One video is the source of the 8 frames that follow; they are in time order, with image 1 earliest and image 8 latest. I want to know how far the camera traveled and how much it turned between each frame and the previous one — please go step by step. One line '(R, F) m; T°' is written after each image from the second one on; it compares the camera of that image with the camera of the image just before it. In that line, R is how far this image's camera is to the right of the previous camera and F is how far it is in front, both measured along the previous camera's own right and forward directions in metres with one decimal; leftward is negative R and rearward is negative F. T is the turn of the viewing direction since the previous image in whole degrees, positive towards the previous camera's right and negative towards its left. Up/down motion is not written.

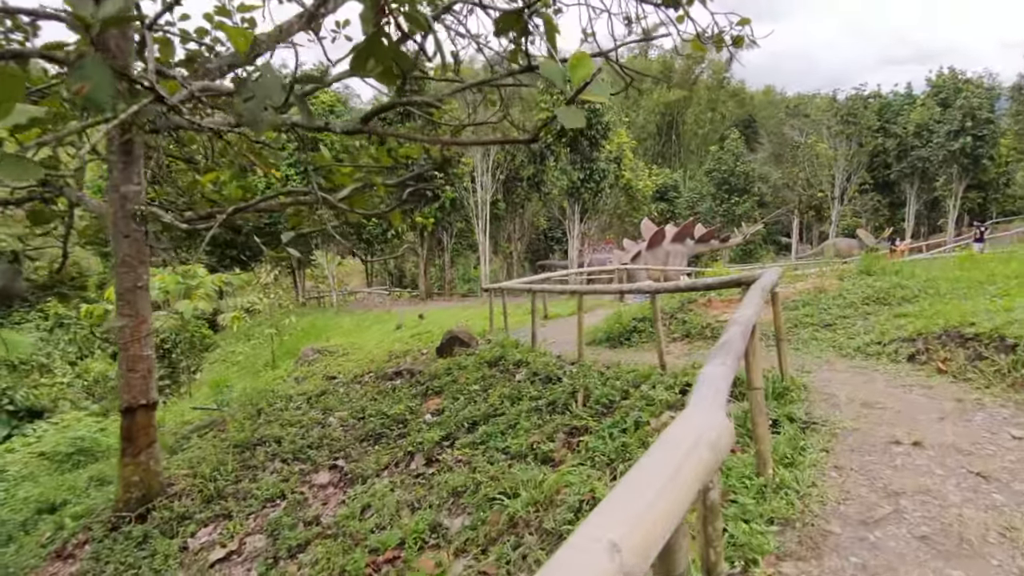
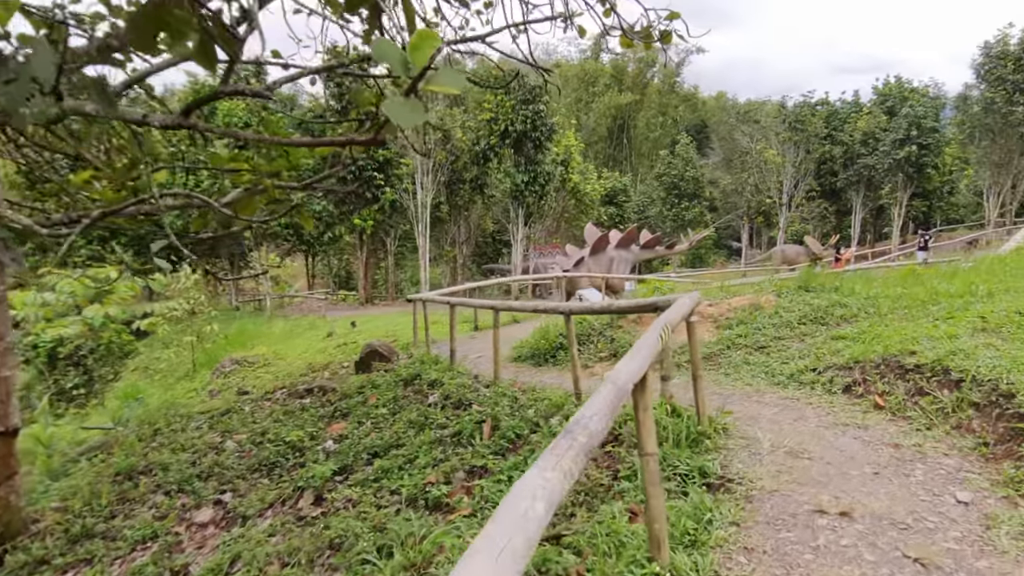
(+0.3, +0.5) m; +3°
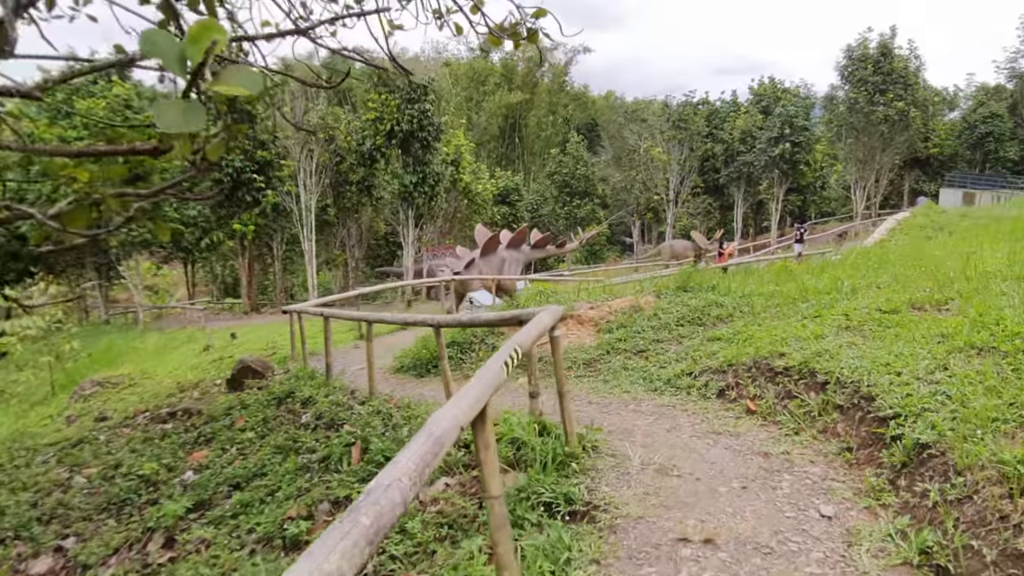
(+0.2, +0.2) m; +8°
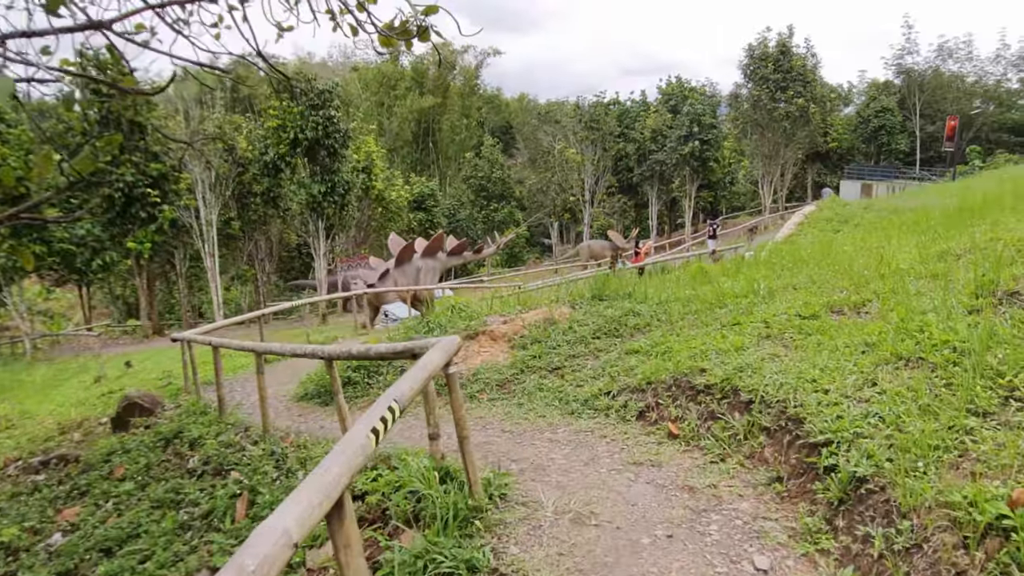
(+0.1, +0.3) m; +6°
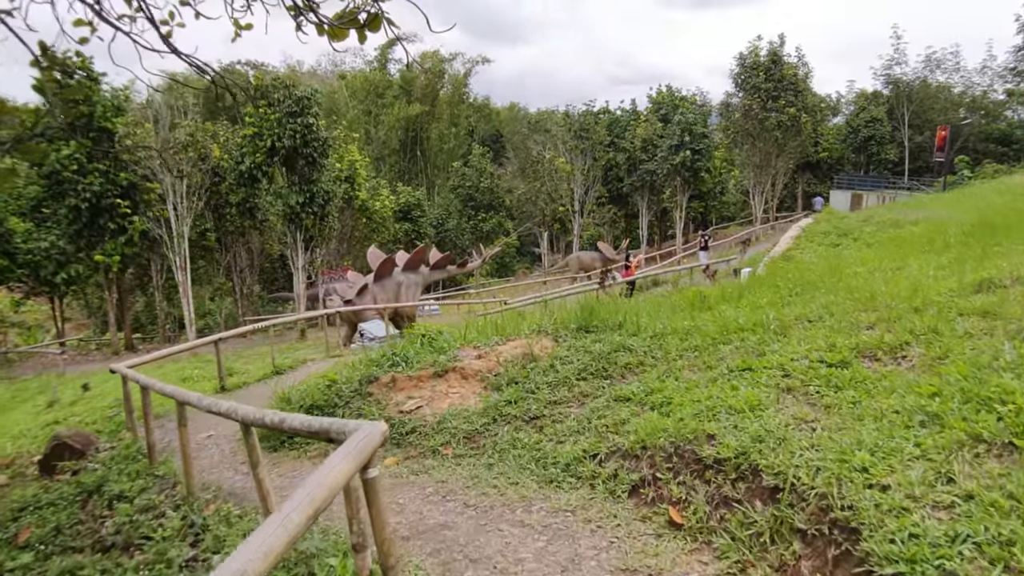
(+0.1, +0.7) m; +1°
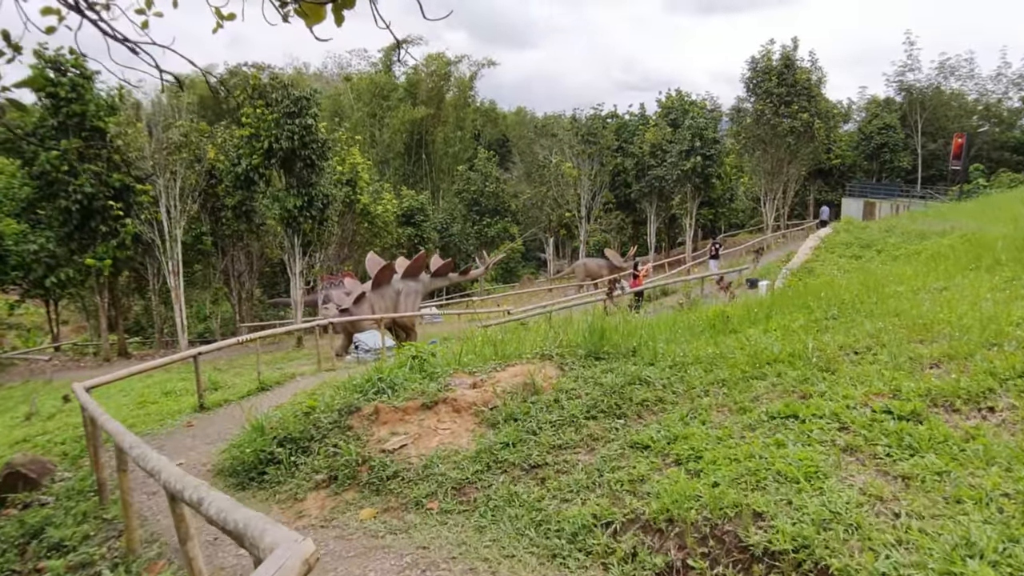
(0.0, +0.6) m; 0°
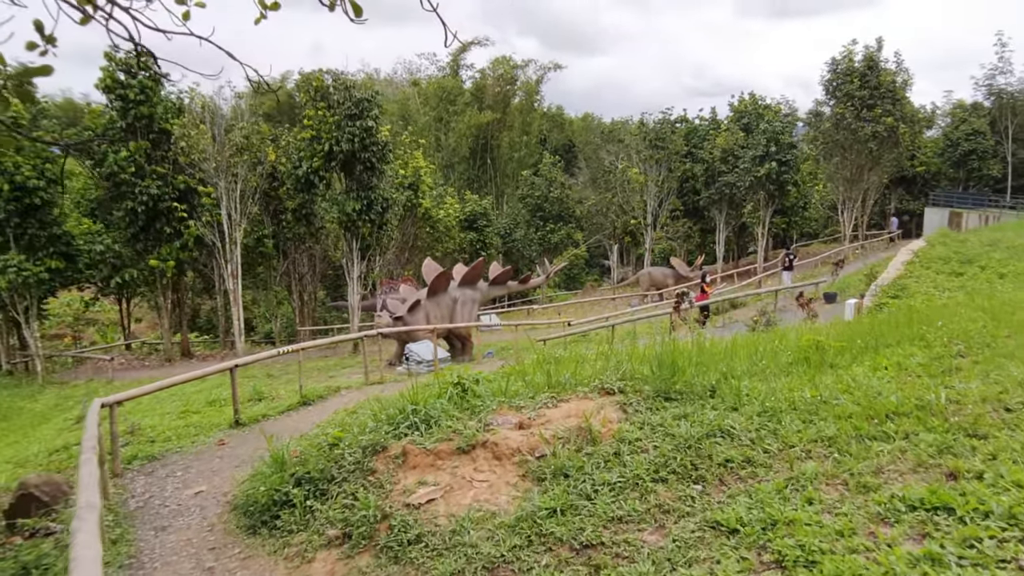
(0.0, +0.7) m; -5°
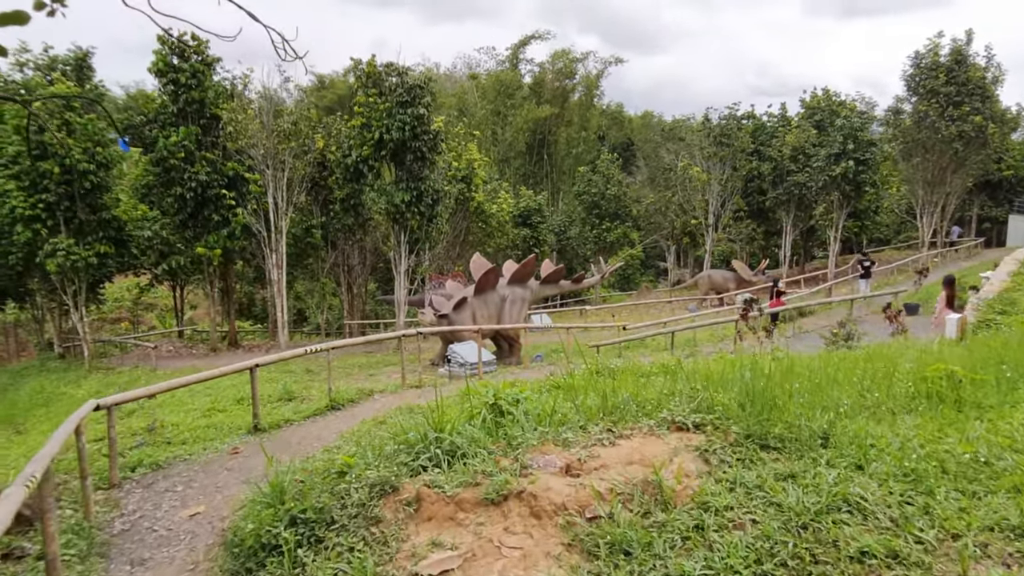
(0.0, +0.8) m; -4°
